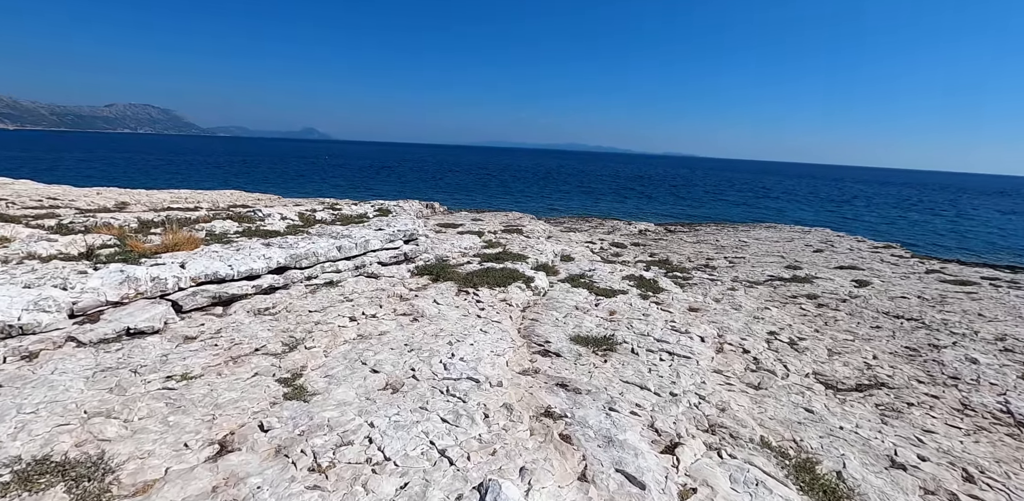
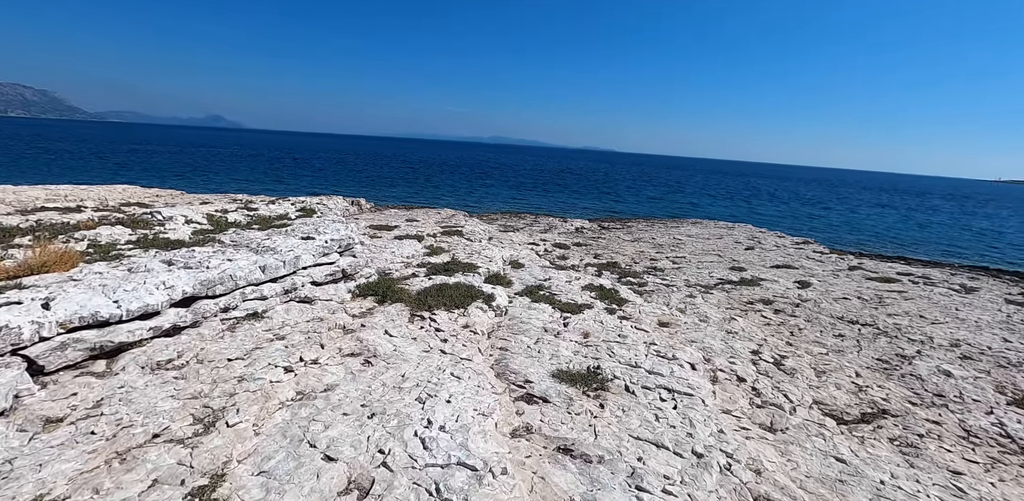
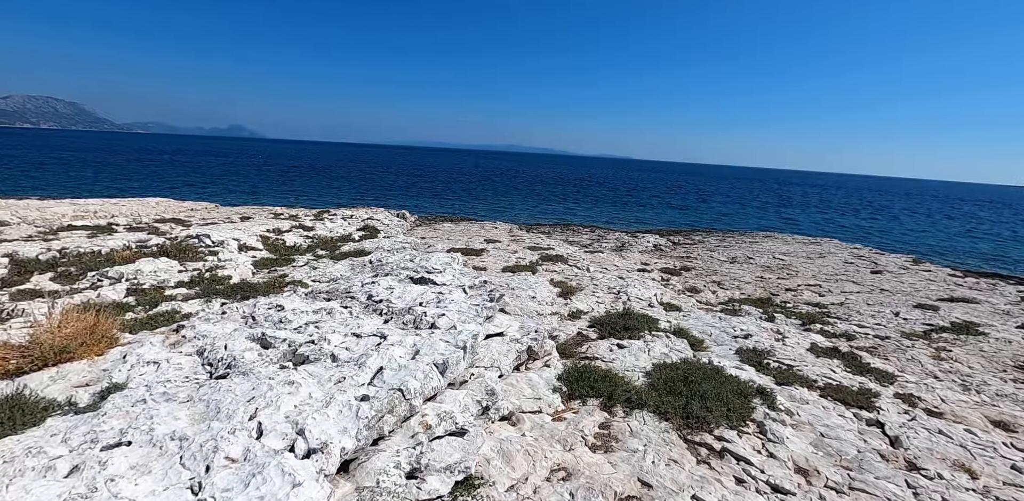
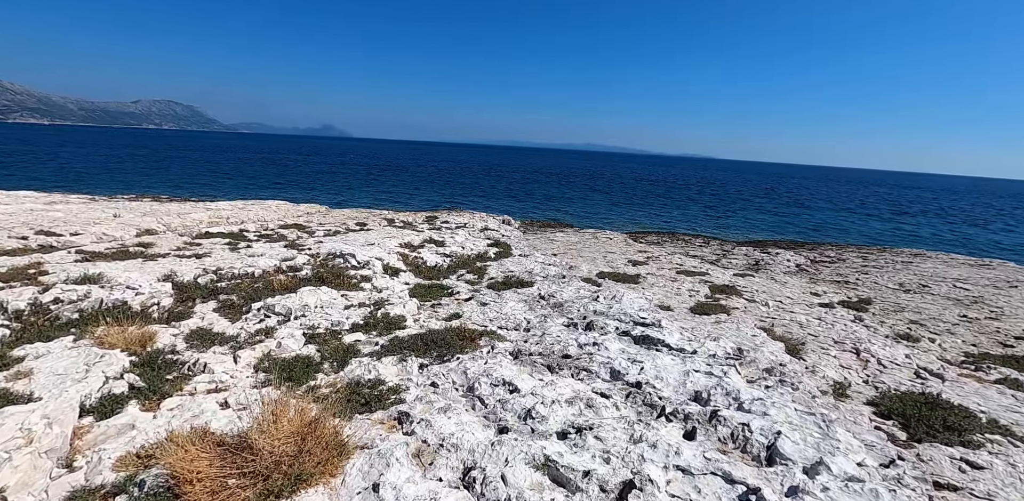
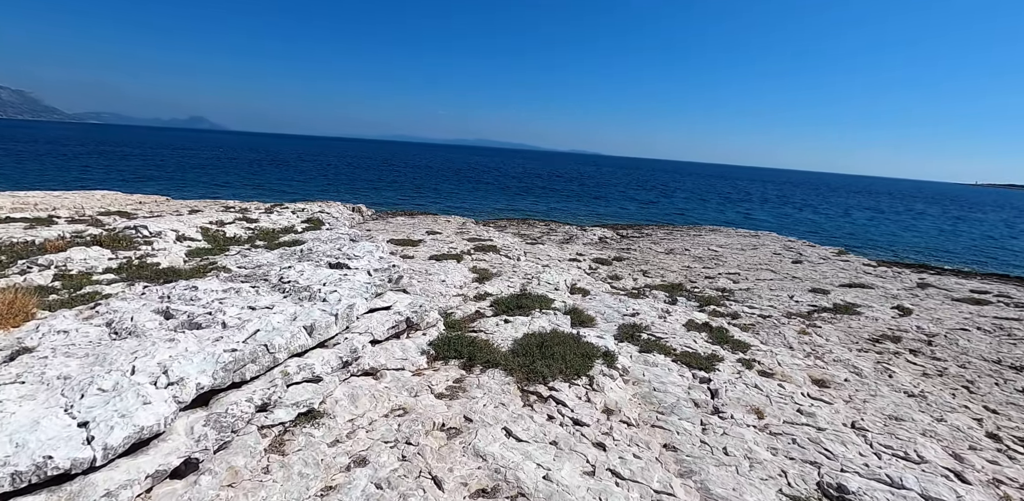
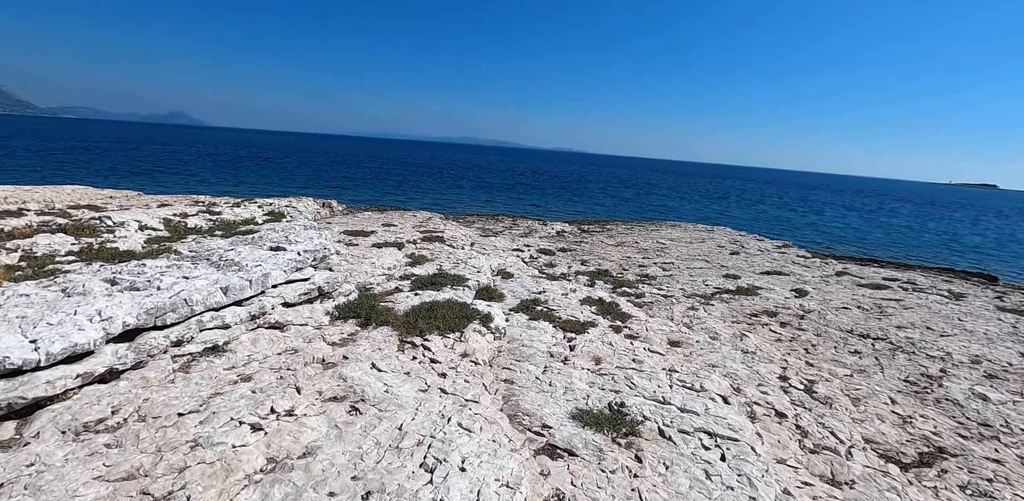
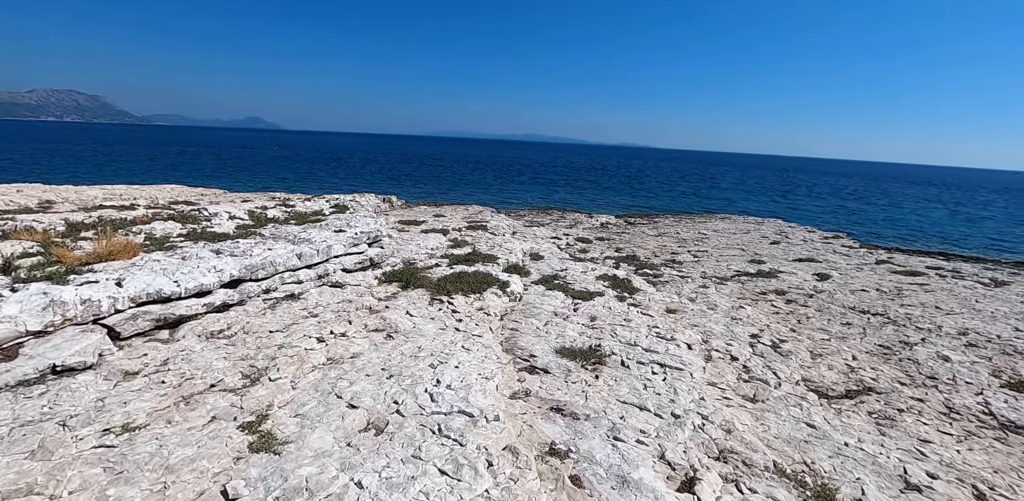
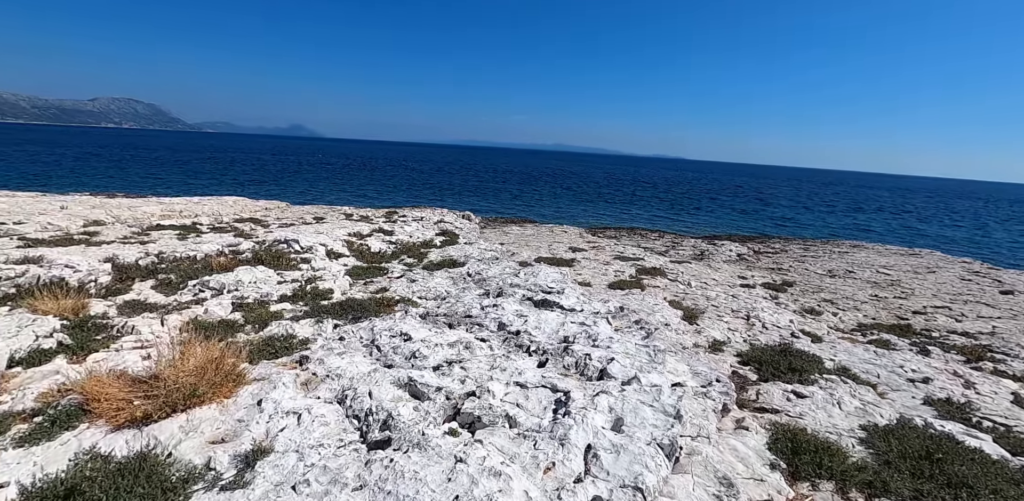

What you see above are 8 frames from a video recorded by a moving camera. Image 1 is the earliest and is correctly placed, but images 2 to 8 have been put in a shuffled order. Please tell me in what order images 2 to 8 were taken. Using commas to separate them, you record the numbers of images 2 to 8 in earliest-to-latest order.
7, 2, 6, 5, 3, 8, 4
